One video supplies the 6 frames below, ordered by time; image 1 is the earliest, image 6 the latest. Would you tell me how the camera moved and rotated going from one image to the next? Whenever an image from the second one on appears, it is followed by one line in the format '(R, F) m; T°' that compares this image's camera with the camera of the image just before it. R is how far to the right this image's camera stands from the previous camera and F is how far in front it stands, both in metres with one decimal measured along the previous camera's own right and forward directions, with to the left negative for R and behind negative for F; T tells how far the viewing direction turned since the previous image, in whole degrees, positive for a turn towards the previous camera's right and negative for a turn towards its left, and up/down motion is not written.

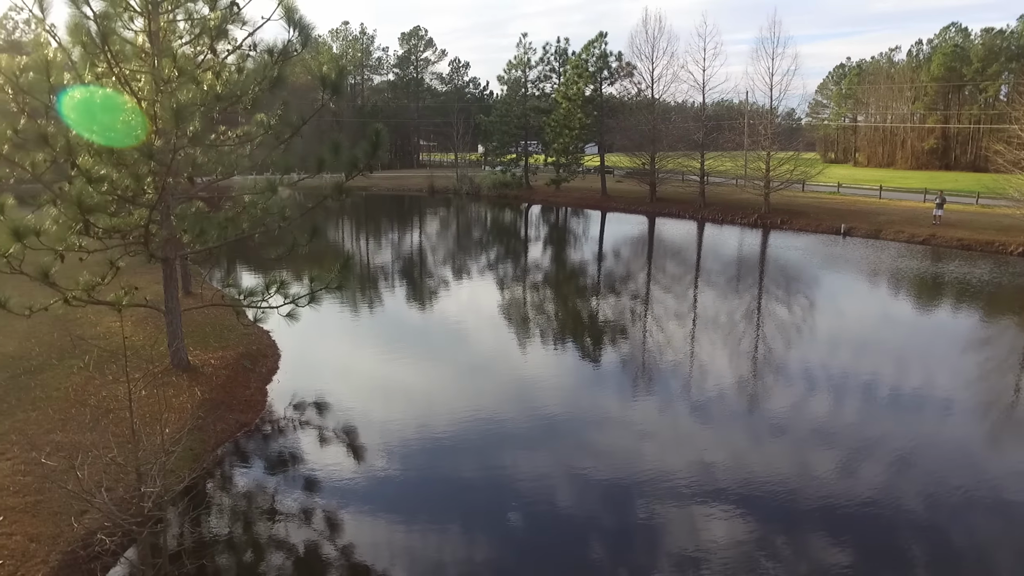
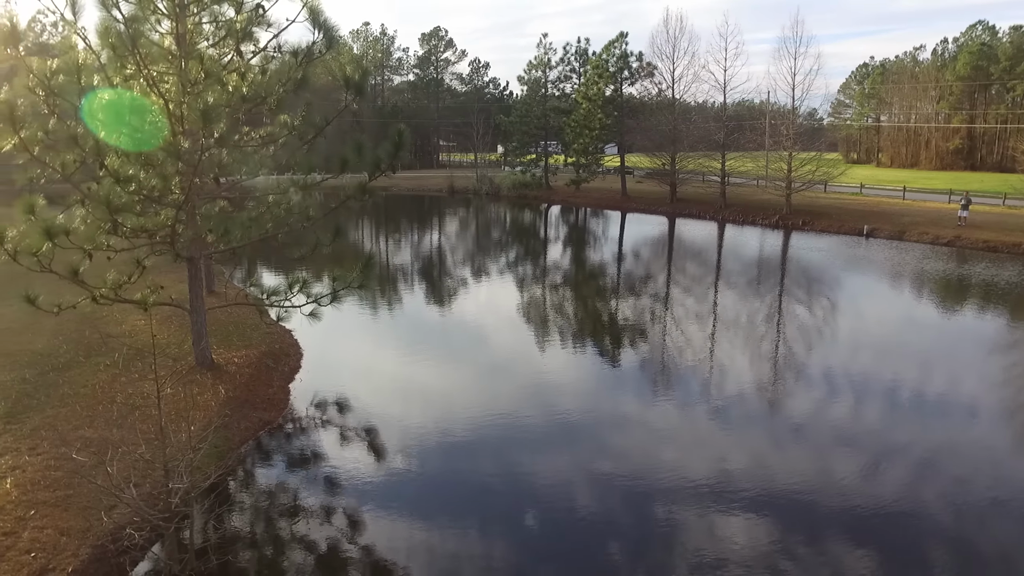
(0.0, 0.0) m; -2°
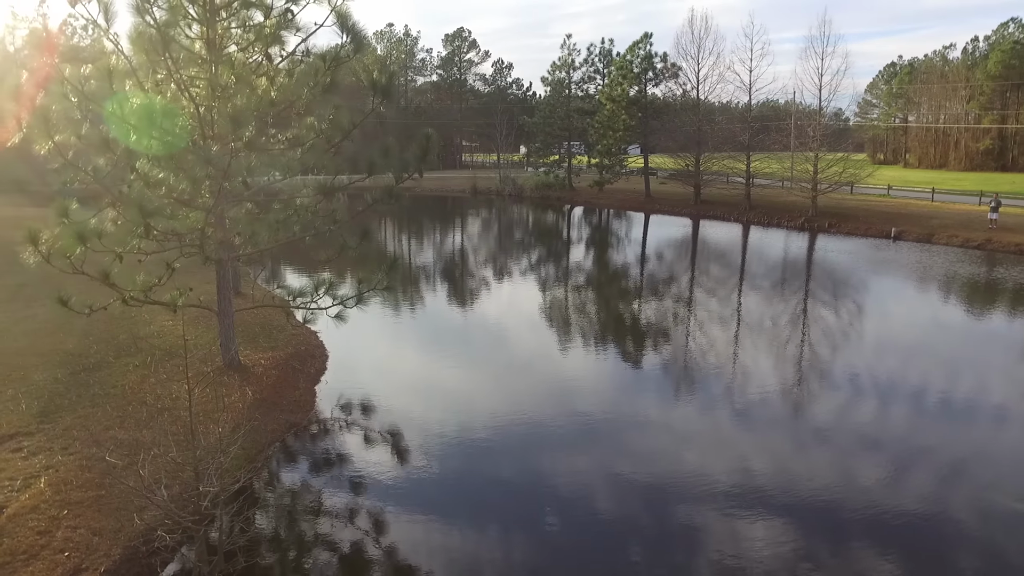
(0.0, 0.0) m; -2°
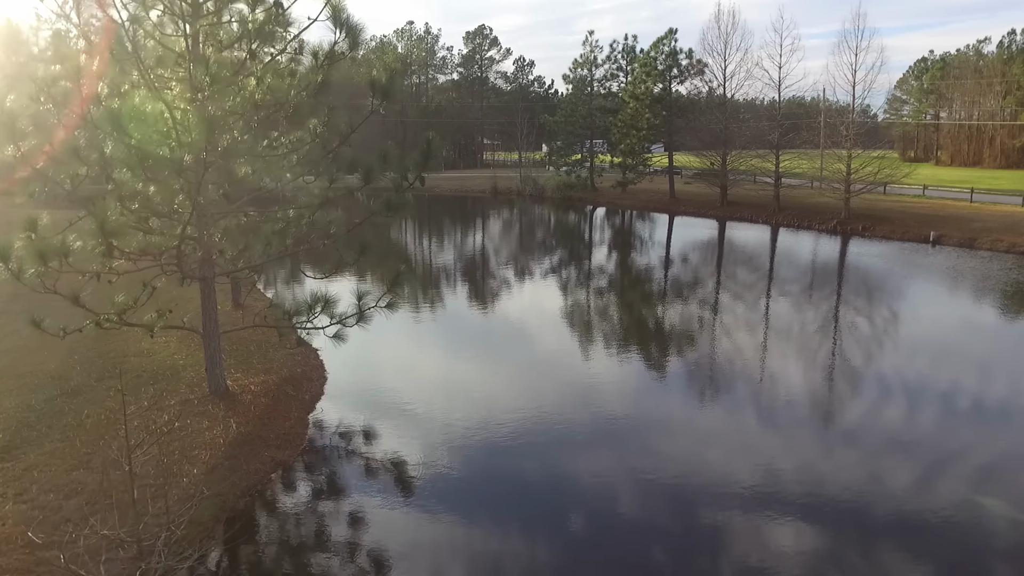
(+0.1, +0.6) m; -2°
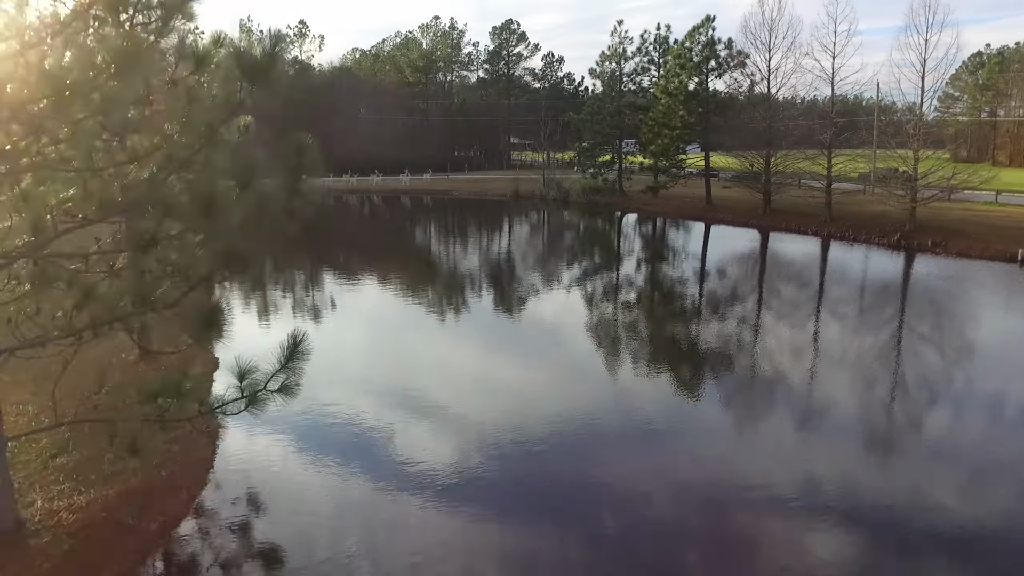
(+0.5, +1.9) m; -3°
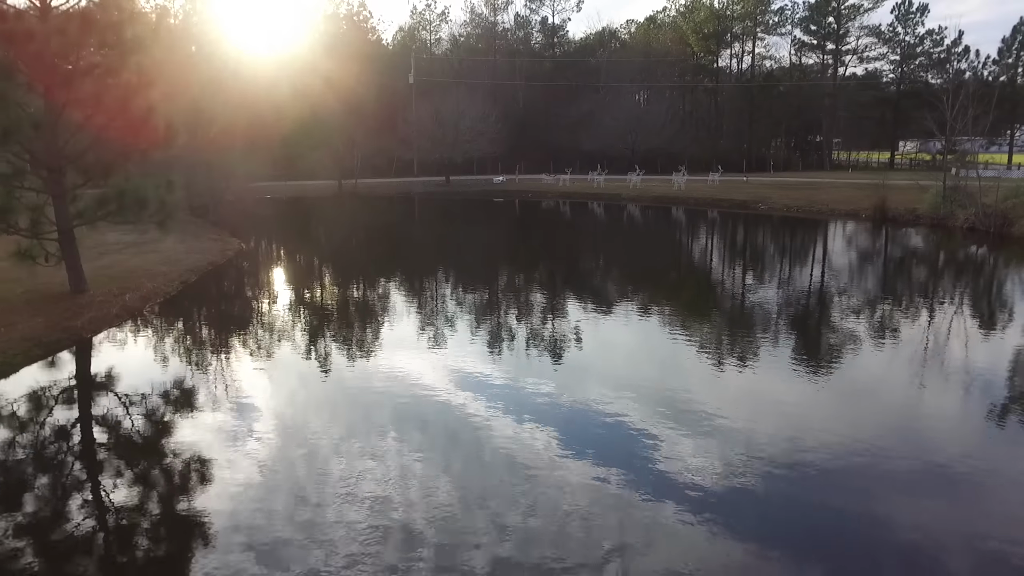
(-0.2, -0.9) m; -7°
